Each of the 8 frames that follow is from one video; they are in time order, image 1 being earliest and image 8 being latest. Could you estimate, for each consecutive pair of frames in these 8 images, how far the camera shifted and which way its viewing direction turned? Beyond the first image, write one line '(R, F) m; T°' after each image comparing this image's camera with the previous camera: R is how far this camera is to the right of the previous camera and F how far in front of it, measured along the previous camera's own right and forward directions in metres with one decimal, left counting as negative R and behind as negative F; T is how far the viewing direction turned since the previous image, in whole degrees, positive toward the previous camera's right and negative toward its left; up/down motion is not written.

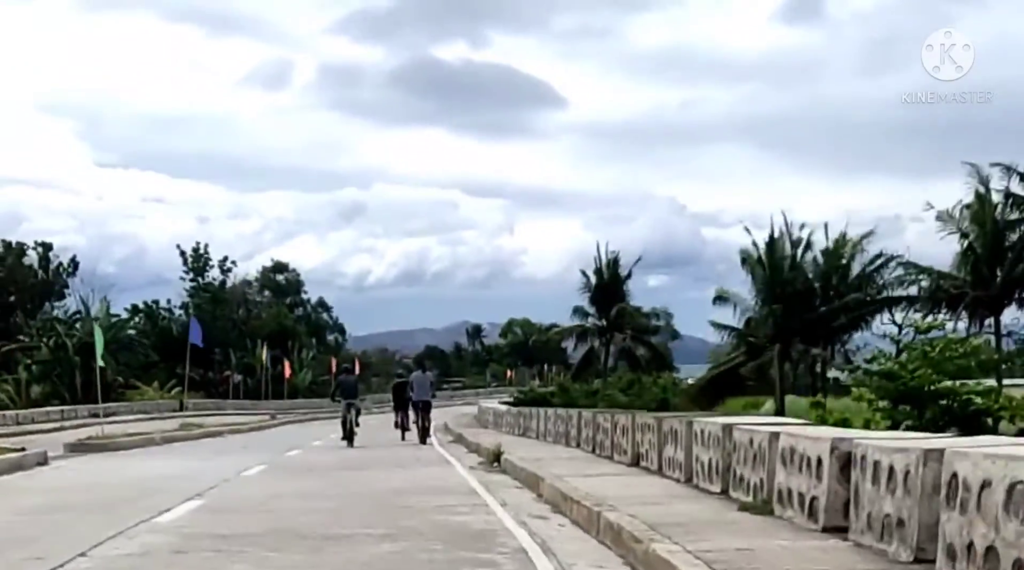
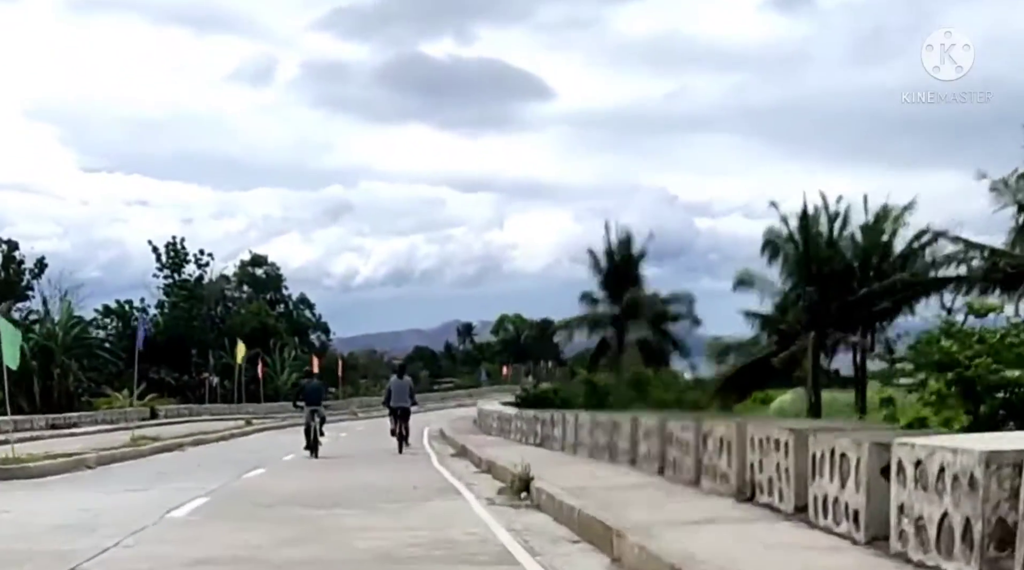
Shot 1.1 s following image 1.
(-0.4, +6.1) m; 0°
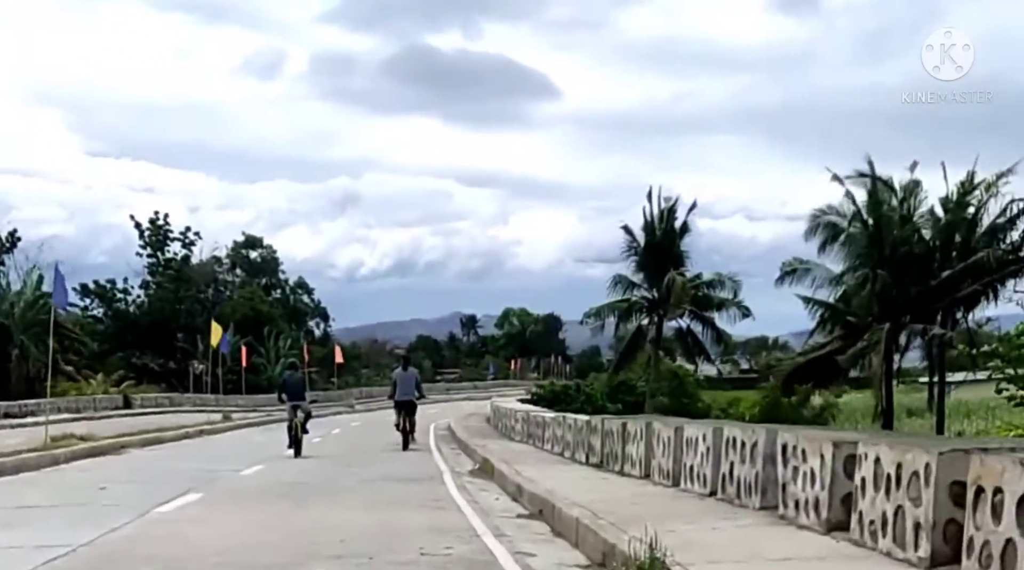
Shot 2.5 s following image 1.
(-0.6, +8.1) m; 0°
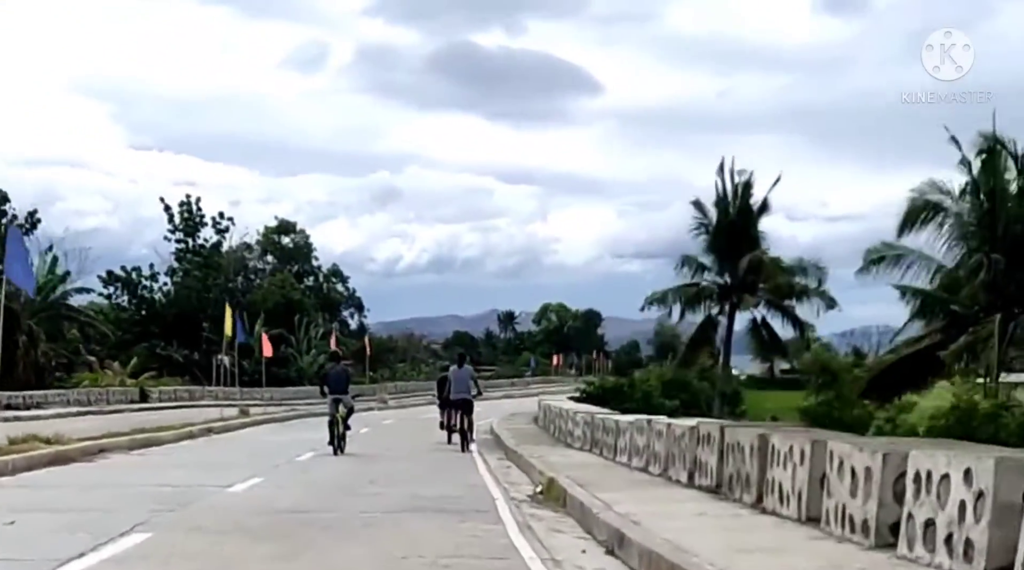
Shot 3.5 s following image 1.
(-0.4, +5.4) m; -1°
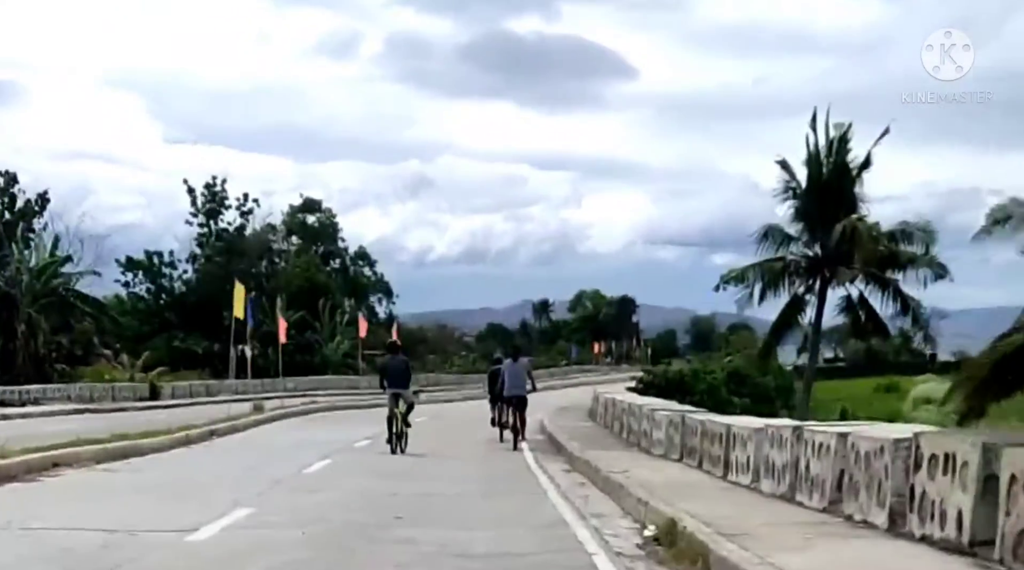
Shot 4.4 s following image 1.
(-0.5, +5.7) m; -1°
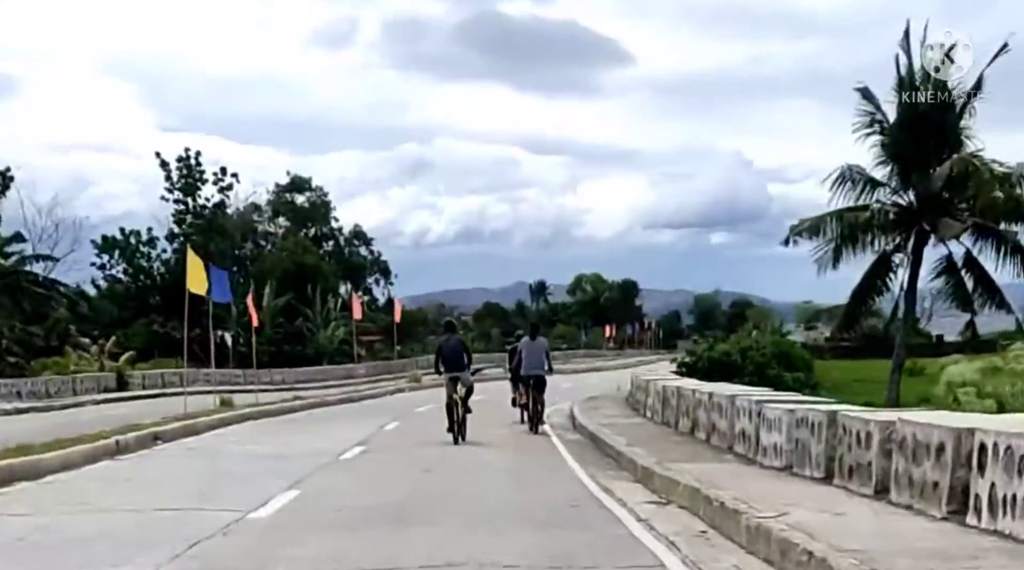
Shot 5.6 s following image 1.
(-0.5, +6.9) m; 0°
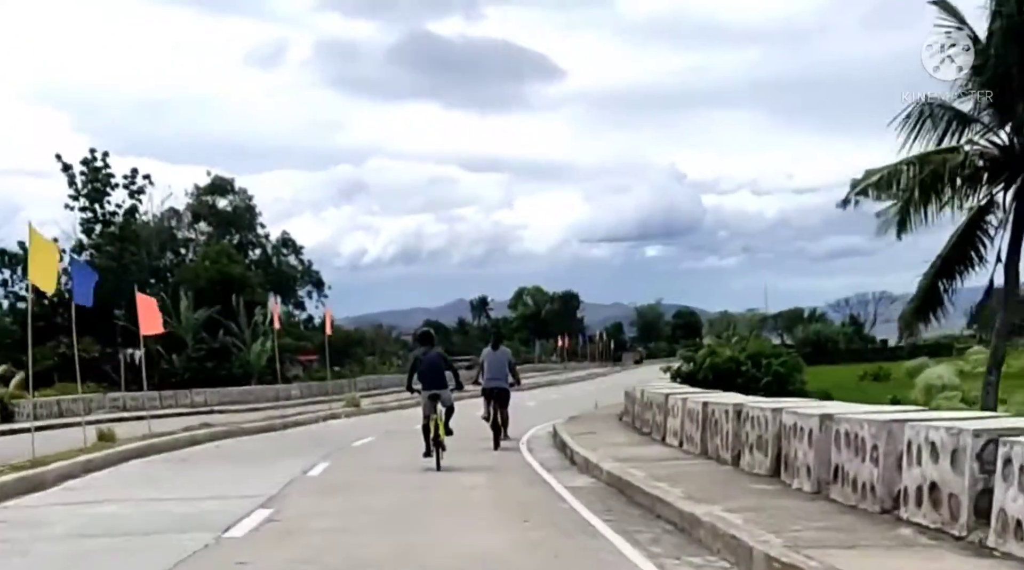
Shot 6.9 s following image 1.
(-0.4, +7.6) m; +2°
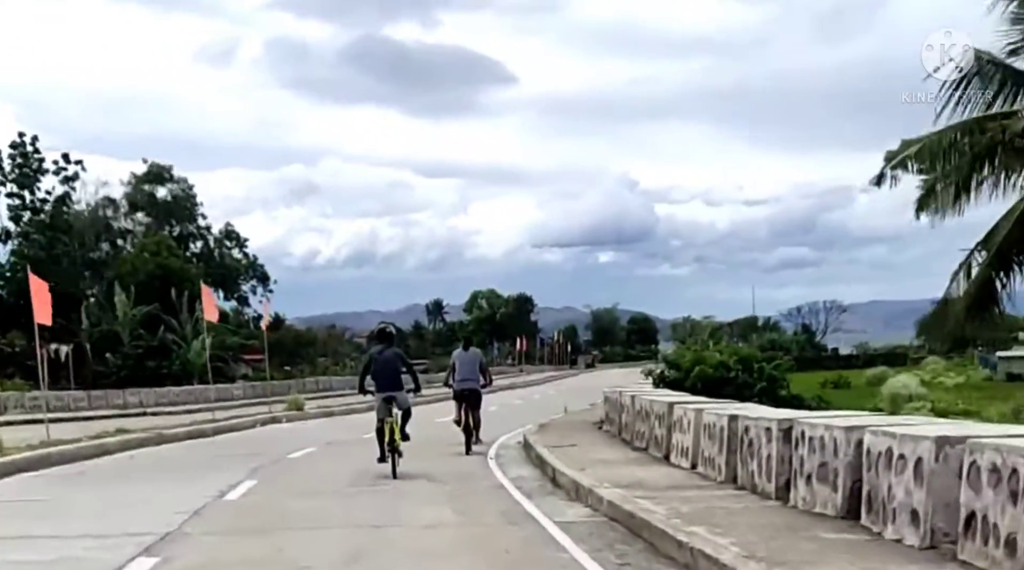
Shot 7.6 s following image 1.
(-0.2, +3.9) m; +2°
